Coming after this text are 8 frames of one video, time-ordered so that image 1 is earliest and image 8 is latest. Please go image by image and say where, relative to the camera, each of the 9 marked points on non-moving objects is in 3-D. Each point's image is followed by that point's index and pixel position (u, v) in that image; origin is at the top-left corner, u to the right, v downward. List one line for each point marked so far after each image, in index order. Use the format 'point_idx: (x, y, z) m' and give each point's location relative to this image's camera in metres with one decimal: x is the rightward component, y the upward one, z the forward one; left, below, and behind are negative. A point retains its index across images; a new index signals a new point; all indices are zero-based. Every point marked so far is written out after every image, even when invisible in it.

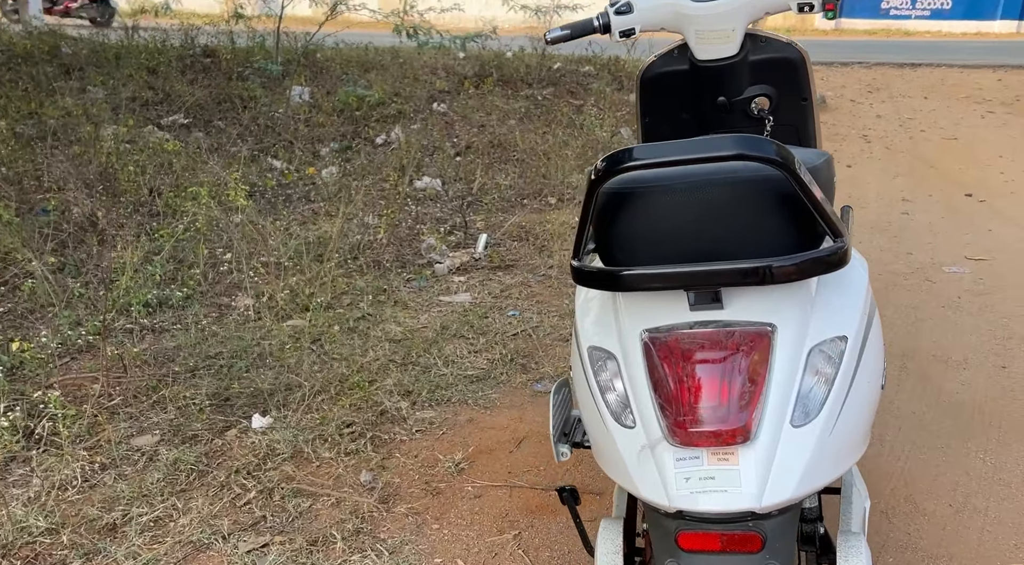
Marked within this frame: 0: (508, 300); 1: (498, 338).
0: (0.0, -0.1, +4.4) m
1: (-0.1, -0.2, +4.0) m
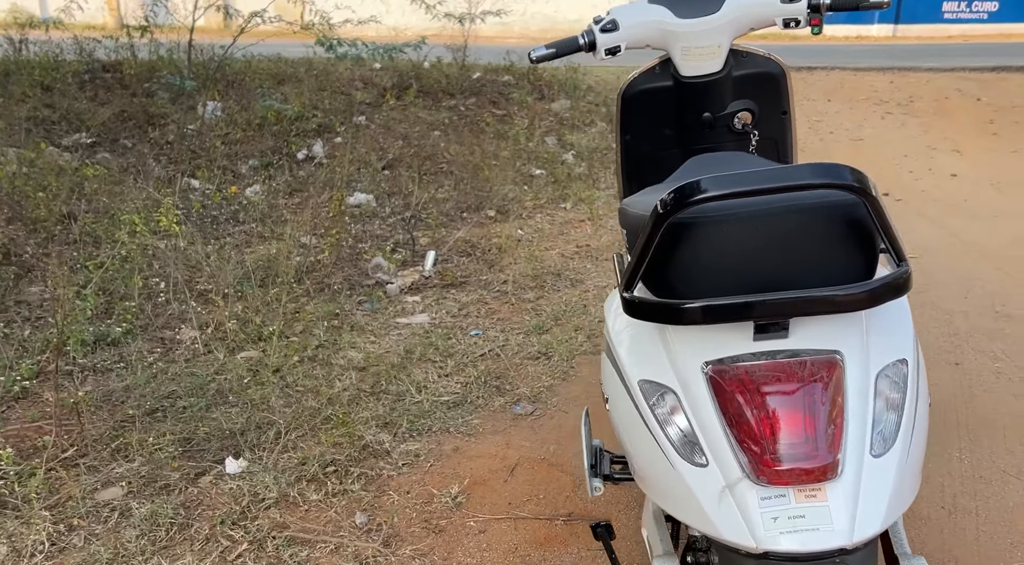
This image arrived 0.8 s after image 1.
0: (-0.2, -0.2, +4.4) m
1: (-0.2, -0.3, +3.9) m
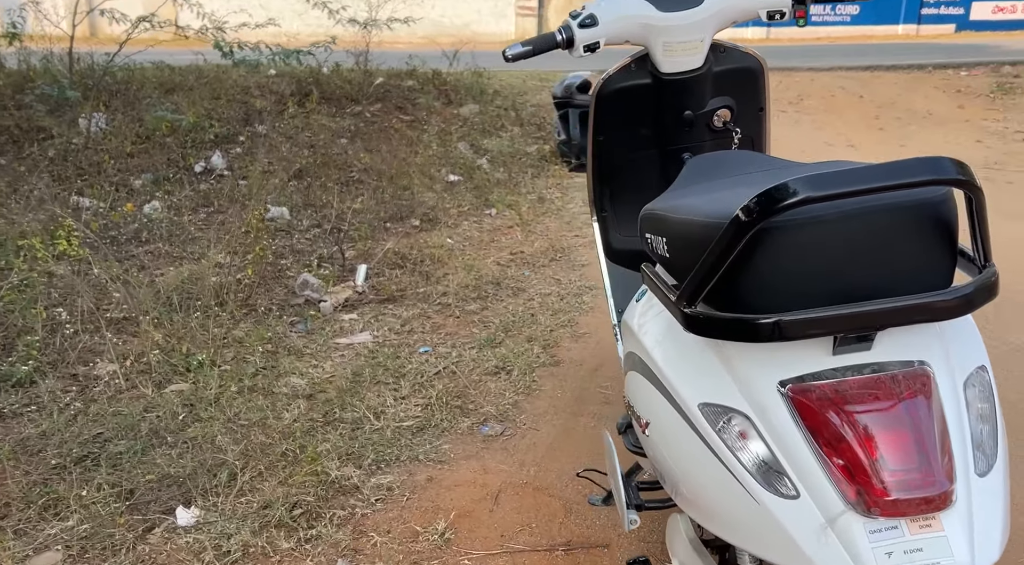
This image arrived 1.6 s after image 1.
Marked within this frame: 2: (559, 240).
0: (-0.4, -0.2, +4.1) m
1: (-0.3, -0.4, +3.7) m
2: (+0.3, +0.2, +5.3) m
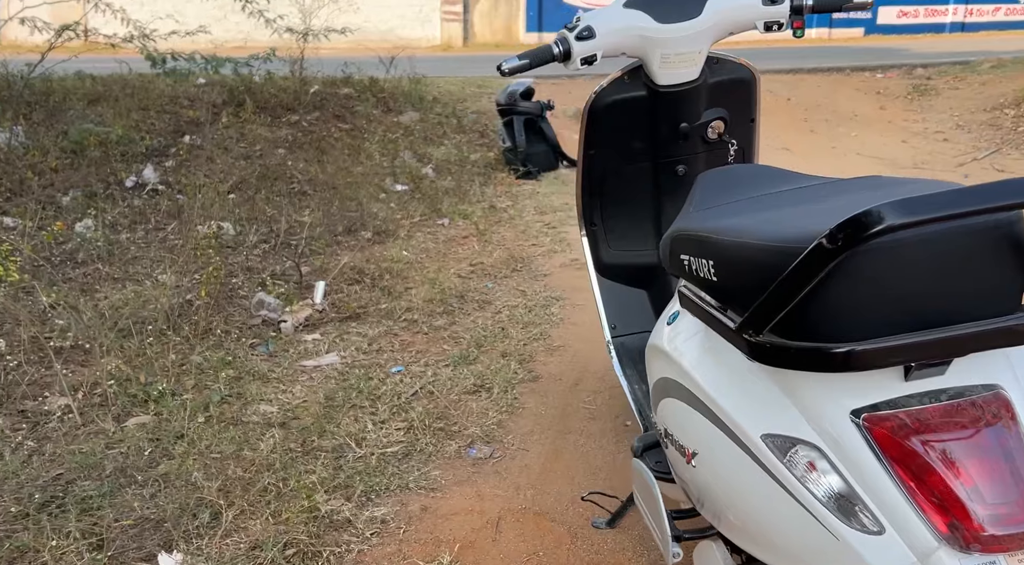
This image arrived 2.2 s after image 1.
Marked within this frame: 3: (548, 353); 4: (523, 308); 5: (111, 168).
0: (-0.5, -0.3, +4.0) m
1: (-0.4, -0.4, +3.5) m
2: (0.0, +0.2, +5.2) m
3: (+0.1, -0.3, +3.9) m
4: (0.0, -0.1, +4.4) m
5: (-2.6, +0.8, +6.4) m
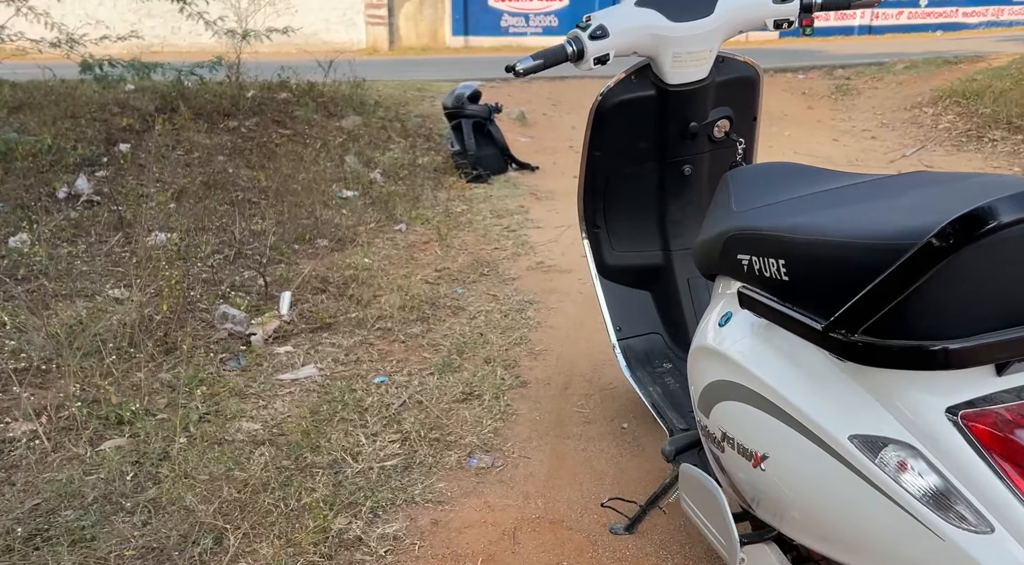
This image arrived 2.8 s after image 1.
0: (-0.6, -0.3, +3.9) m
1: (-0.4, -0.5, +3.4) m
2: (-0.2, +0.2, +5.2) m
3: (+0.1, -0.3, +3.9) m
4: (-0.1, -0.1, +4.3) m
5: (-2.9, +0.7, +6.1) m
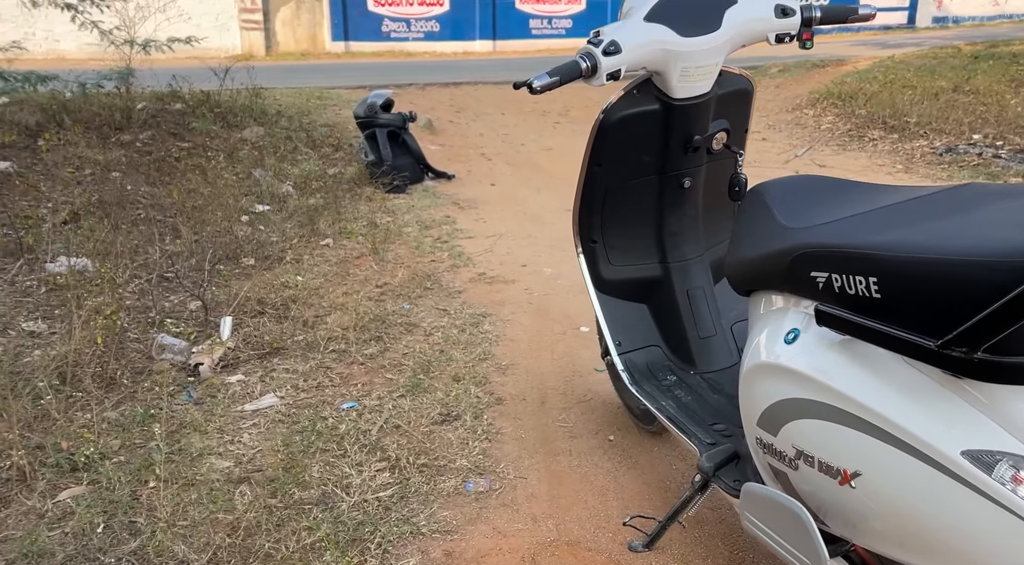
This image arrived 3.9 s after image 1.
0: (-0.7, -0.4, +3.7) m
1: (-0.5, -0.5, +3.3) m
2: (-0.5, +0.1, +5.1) m
3: (0.0, -0.4, +3.8) m
4: (-0.3, -0.2, +4.3) m
5: (-3.4, +0.5, +5.6) m
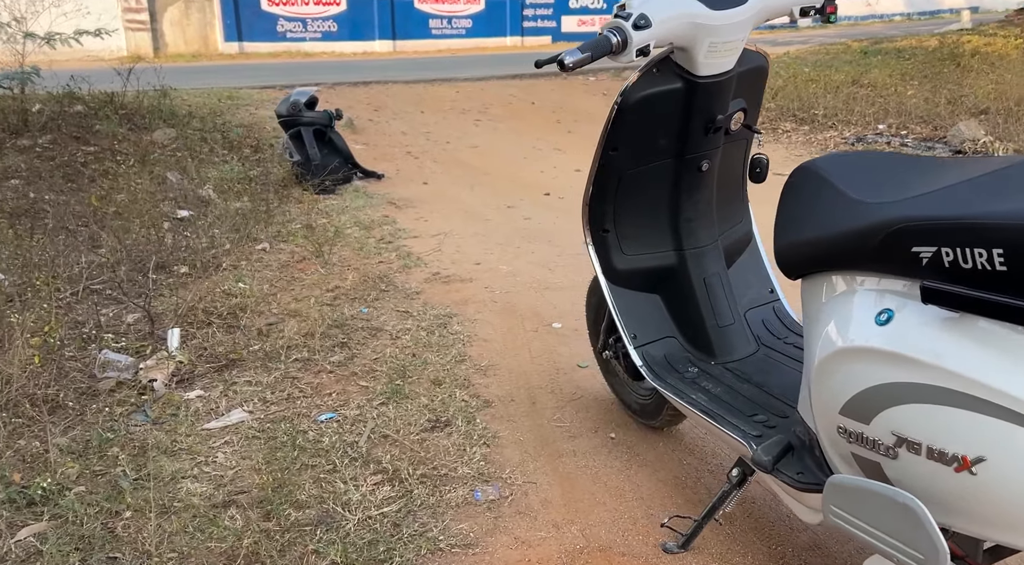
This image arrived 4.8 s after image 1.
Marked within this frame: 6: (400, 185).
0: (-0.8, -0.4, +3.4) m
1: (-0.5, -0.5, +3.1) m
2: (-0.7, +0.1, +4.8) m
3: (-0.1, -0.3, +3.6) m
4: (-0.4, -0.2, +4.1) m
5: (-3.7, +0.3, +5.0) m
6: (-0.8, +0.7, +6.5) m
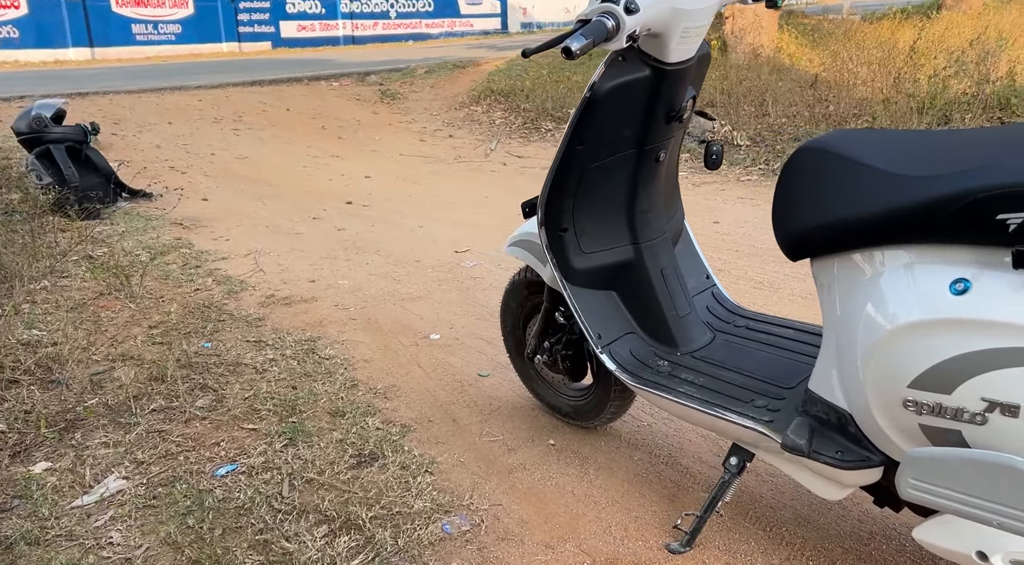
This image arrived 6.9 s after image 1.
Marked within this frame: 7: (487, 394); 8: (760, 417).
0: (-1.0, -0.5, +3.0) m
1: (-0.6, -0.6, +2.7) m
2: (-1.4, -0.1, +4.3) m
3: (-0.4, -0.4, +3.4) m
4: (-0.8, -0.3, +3.7) m
5: (-4.3, -0.1, +3.5) m
6: (-2.0, +0.5, +5.9) m
7: (-0.1, -0.4, +3.4) m
8: (+0.6, -0.3, +2.4) m
